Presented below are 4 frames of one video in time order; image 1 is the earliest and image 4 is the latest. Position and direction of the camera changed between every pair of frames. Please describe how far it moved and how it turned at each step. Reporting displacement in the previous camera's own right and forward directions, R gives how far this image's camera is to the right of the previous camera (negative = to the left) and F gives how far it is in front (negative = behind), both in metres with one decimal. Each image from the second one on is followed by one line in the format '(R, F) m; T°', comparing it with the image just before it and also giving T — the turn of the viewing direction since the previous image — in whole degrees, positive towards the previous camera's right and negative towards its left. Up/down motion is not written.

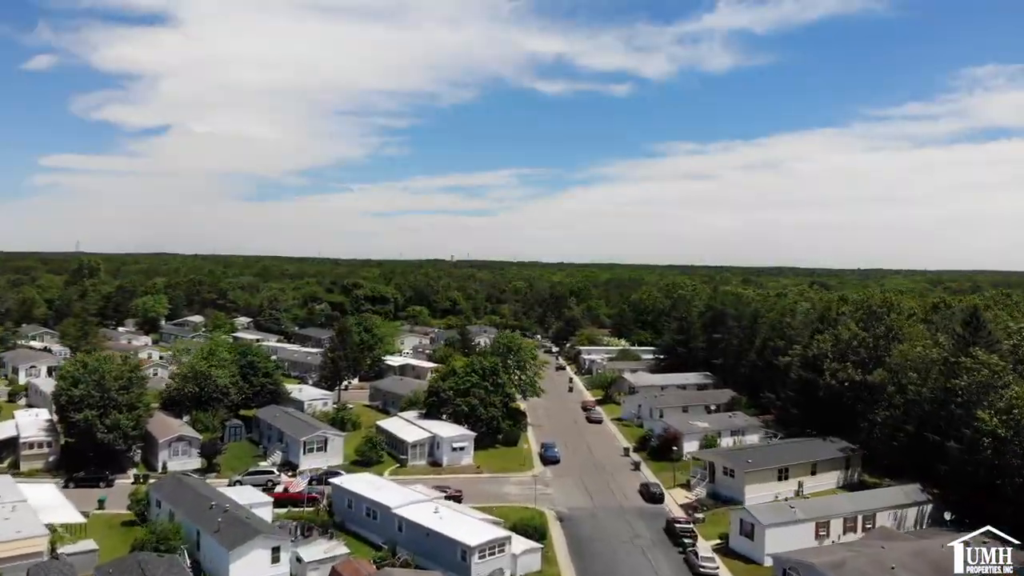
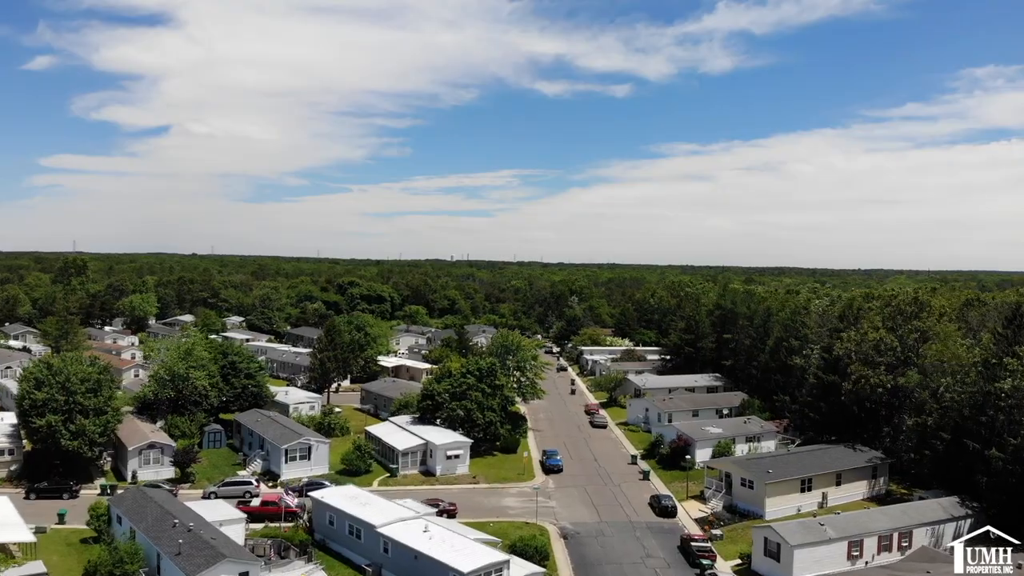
(0.0, +2.8) m; 0°
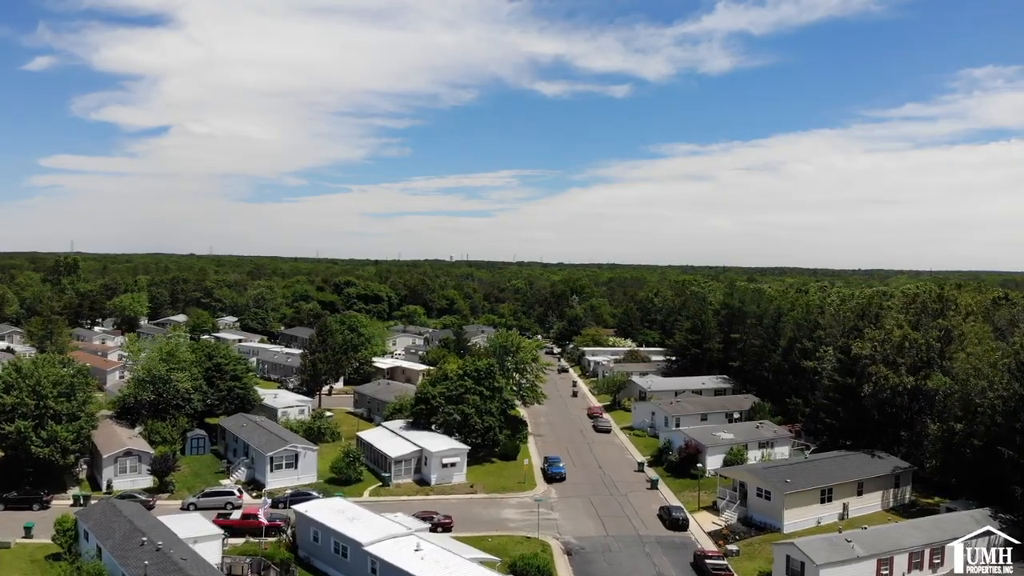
(0.0, +2.0) m; 0°
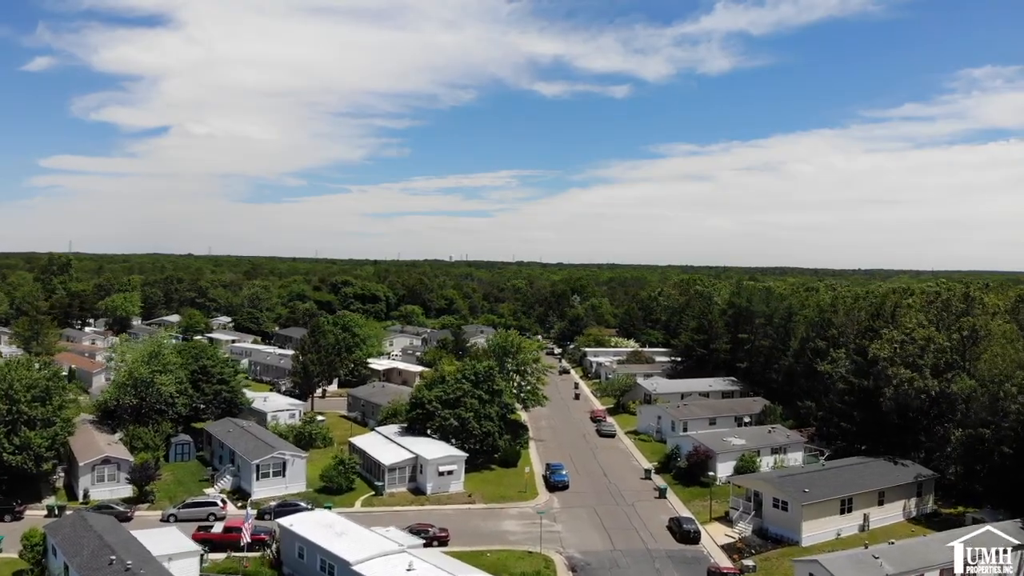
(0.0, +1.7) m; 0°
